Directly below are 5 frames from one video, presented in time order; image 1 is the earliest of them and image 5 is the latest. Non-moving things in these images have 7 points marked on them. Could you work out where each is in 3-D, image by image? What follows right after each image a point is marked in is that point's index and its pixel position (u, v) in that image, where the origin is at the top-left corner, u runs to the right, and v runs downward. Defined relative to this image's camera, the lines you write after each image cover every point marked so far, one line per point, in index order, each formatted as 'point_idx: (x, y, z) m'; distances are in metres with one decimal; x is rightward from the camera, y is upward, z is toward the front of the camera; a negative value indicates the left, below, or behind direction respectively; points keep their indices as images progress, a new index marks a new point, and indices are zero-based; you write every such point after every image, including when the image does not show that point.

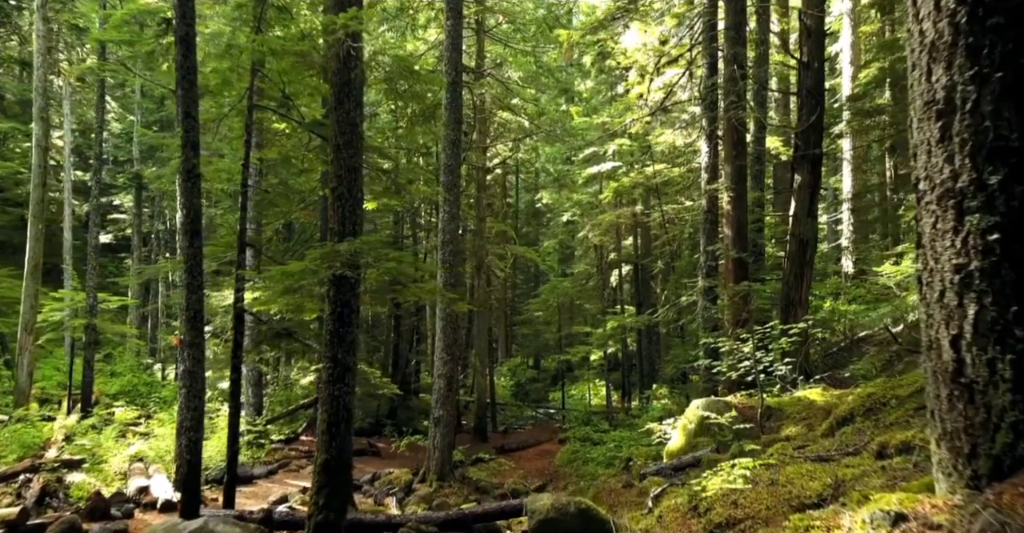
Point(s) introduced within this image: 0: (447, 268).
0: (-1.4, 0.0, +17.9) m
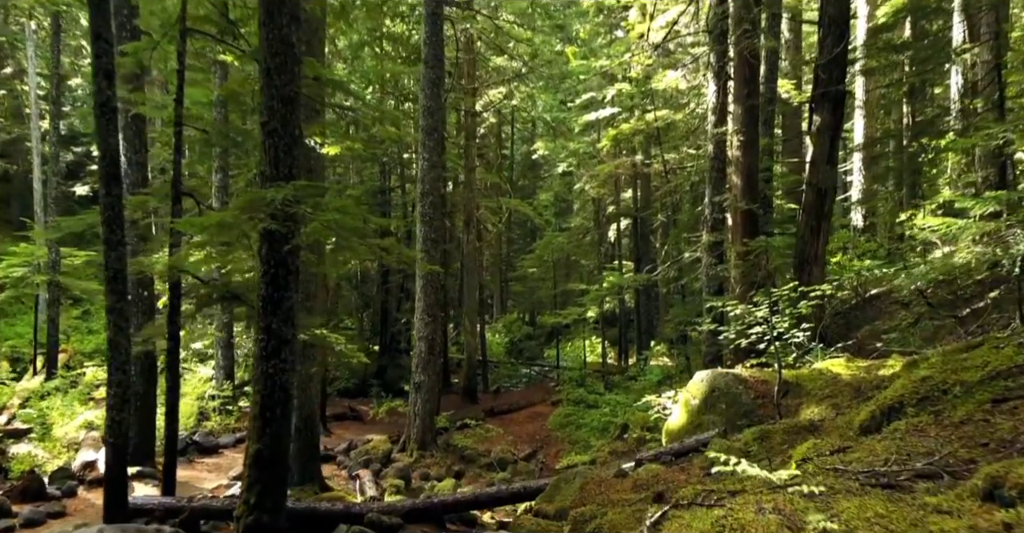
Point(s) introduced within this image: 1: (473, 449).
0: (-1.6, +0.8, +16.4) m
1: (-0.8, -3.7, +18.0) m
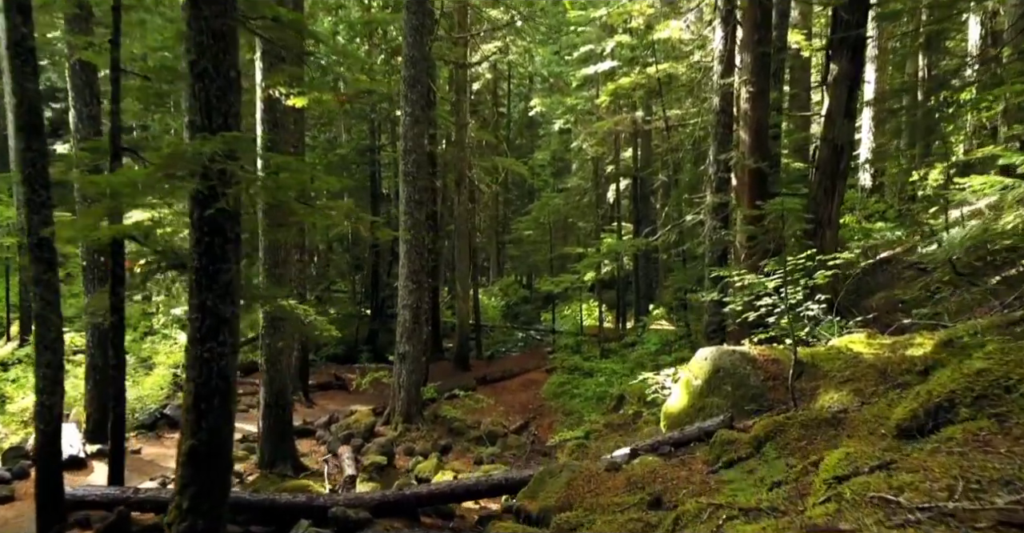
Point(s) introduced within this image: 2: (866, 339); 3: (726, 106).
0: (-1.8, +1.5, +15.3) m
1: (-1.0, -3.0, +17.1) m
2: (+3.4, -0.7, +8.4) m
3: (+3.3, +2.5, +13.4) m
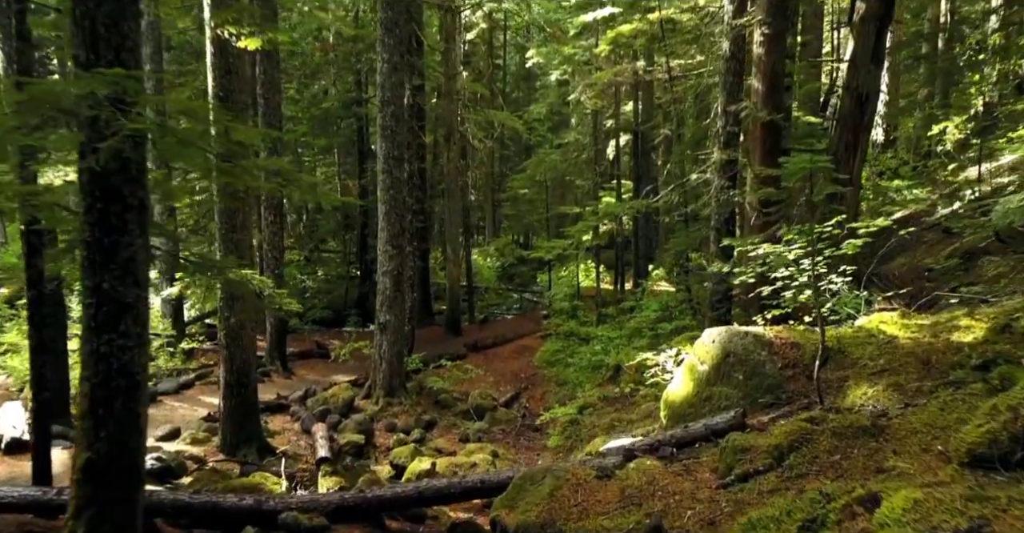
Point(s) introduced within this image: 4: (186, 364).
0: (-2.0, +2.1, +14.0) m
1: (-1.2, -2.3, +16.0) m
2: (+3.2, -0.4, +7.3) m
3: (+3.1, +3.0, +12.1) m
4: (-6.0, -1.8, +16.0) m
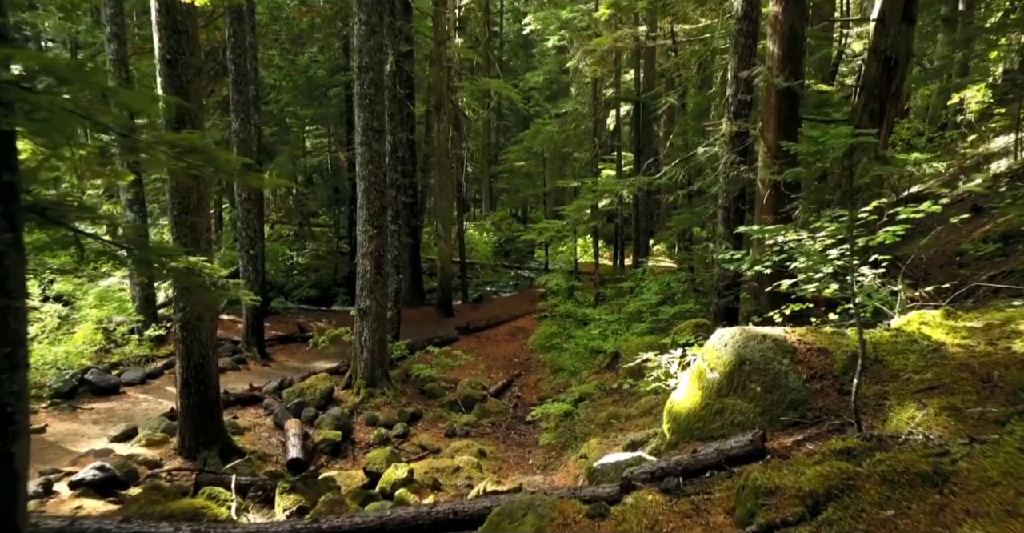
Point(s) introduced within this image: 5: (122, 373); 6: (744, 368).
0: (-2.1, +2.4, +12.8) m
1: (-1.3, -2.0, +15.0) m
2: (+3.1, -0.4, +6.2) m
3: (+3.0, +3.2, +10.9) m
4: (-6.1, -1.5, +15.0) m
5: (-6.1, -1.7, +13.8) m
6: (+1.6, -0.7, +6.2) m
